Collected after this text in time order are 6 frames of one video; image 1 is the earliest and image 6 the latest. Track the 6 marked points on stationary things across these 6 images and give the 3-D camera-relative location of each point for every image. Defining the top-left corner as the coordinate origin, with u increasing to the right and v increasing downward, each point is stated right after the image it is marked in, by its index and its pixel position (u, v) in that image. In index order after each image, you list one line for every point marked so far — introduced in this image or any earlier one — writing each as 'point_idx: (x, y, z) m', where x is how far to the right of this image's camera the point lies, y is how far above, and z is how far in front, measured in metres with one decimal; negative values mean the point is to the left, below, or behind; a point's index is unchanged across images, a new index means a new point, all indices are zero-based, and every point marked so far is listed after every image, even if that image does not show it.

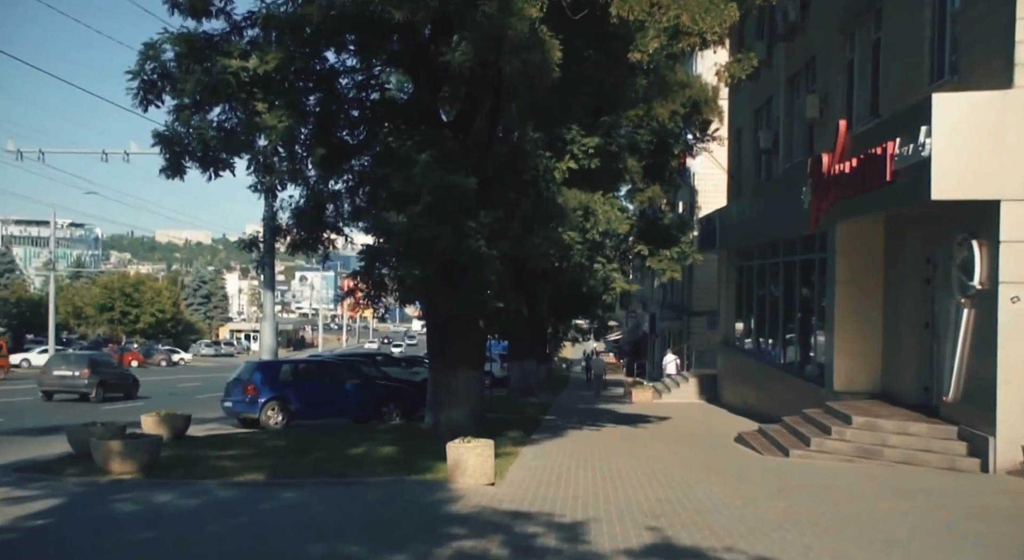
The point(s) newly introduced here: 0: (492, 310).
0: (-0.3, -0.4, +12.7) m
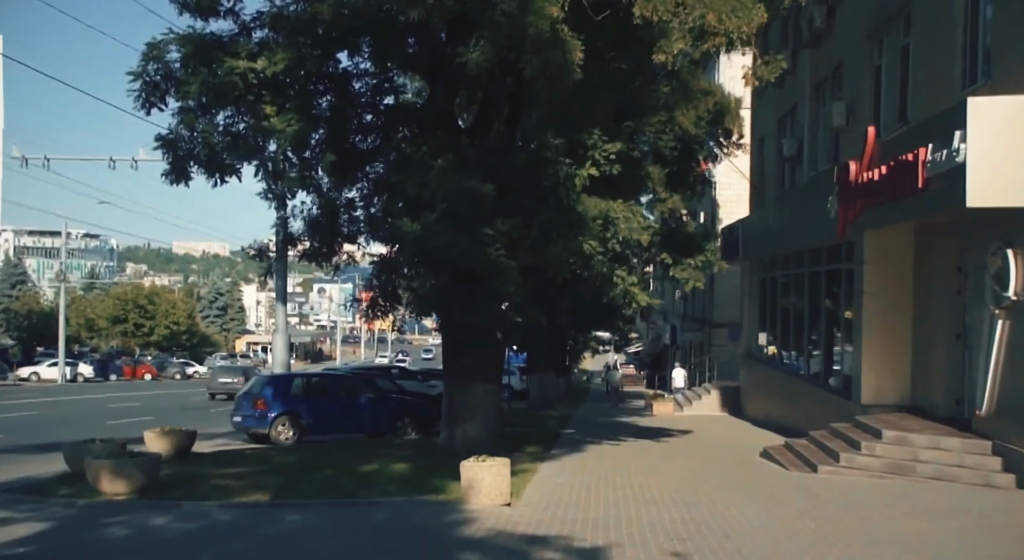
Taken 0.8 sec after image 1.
0: (0.0, -0.6, +12.3) m
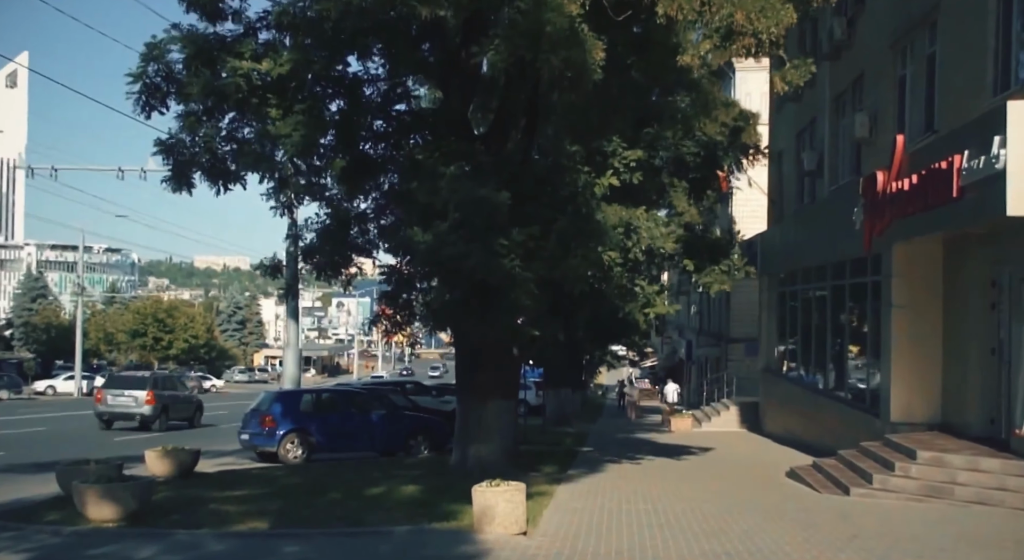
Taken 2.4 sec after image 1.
0: (+0.2, -0.7, +11.9) m
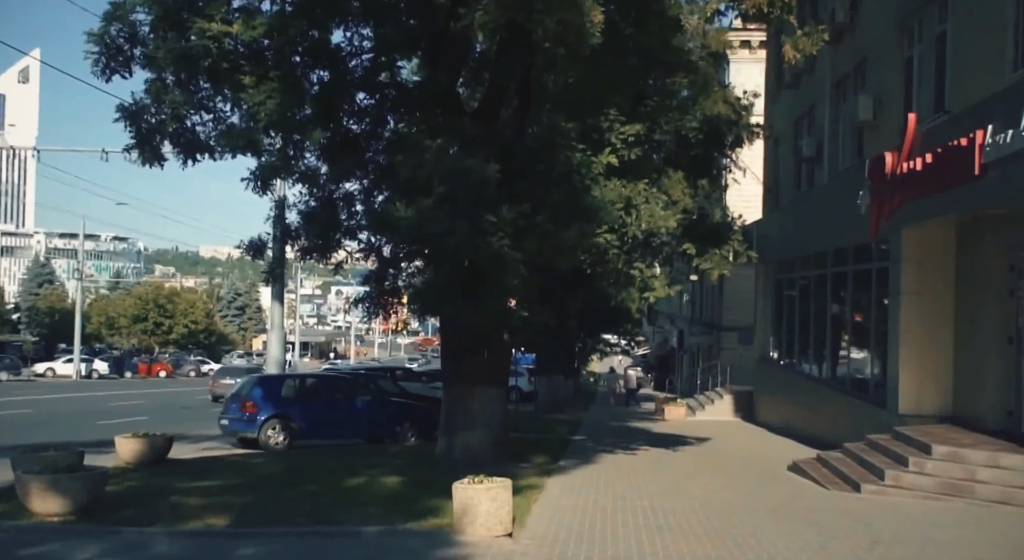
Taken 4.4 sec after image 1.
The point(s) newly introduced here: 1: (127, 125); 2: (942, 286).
0: (0.0, -0.5, +11.1) m
1: (-5.1, +2.1, +12.0) m
2: (+6.5, -0.1, +13.6) m
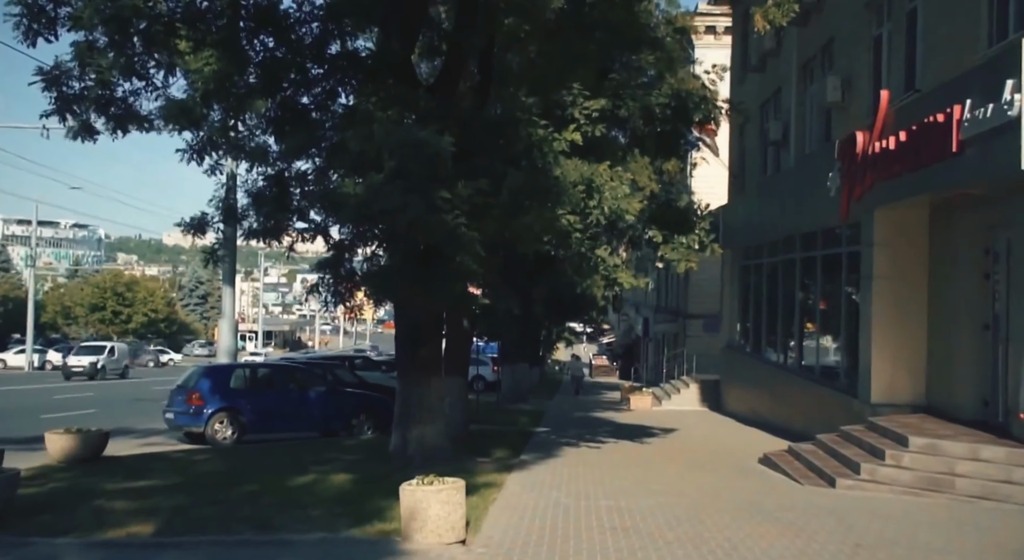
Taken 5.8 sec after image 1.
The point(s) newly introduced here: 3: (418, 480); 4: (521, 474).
0: (-0.5, -0.3, +10.5) m
1: (-5.6, +2.2, +11.1) m
2: (+5.9, +0.1, +13.2) m
3: (-0.7, -1.5, +6.6) m
4: (+0.1, -2.3, +10.6) m
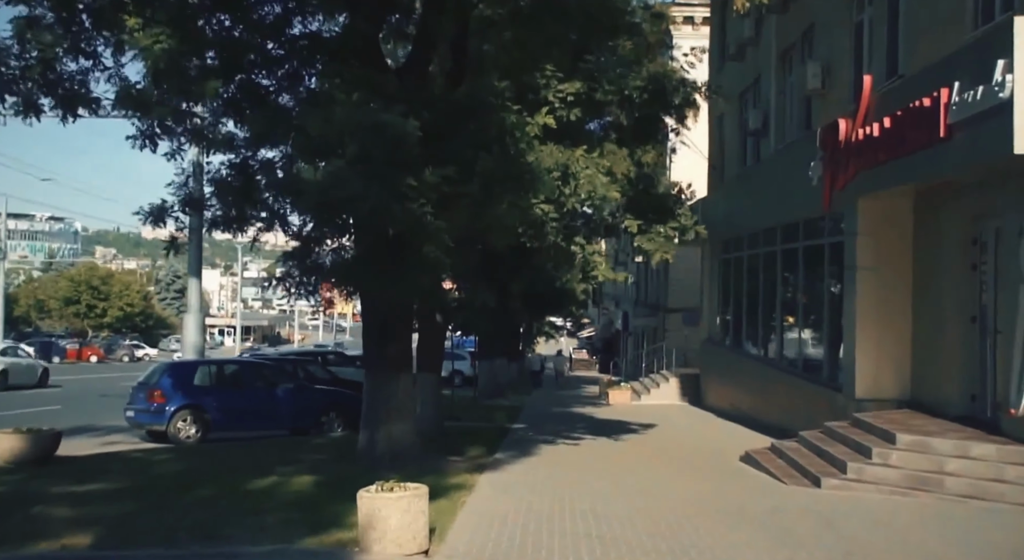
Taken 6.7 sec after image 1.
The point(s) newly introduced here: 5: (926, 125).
0: (-0.8, -0.2, +10.0) m
1: (-5.9, +2.3, +10.5) m
2: (+5.6, +0.2, +12.9) m
3: (-0.9, -1.4, +6.1) m
4: (-0.2, -2.2, +10.2) m
5: (+4.8, +1.7, +10.4) m
